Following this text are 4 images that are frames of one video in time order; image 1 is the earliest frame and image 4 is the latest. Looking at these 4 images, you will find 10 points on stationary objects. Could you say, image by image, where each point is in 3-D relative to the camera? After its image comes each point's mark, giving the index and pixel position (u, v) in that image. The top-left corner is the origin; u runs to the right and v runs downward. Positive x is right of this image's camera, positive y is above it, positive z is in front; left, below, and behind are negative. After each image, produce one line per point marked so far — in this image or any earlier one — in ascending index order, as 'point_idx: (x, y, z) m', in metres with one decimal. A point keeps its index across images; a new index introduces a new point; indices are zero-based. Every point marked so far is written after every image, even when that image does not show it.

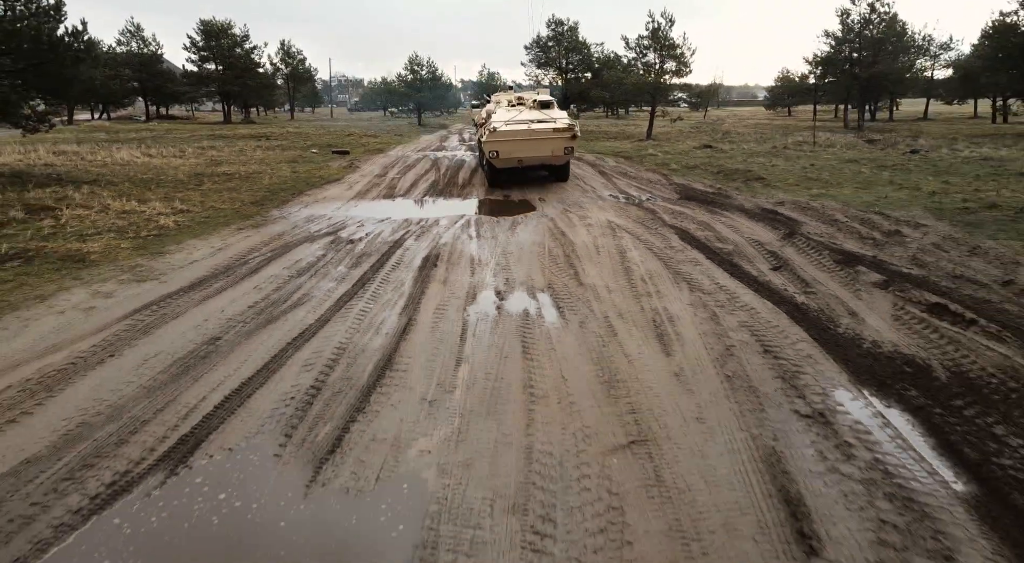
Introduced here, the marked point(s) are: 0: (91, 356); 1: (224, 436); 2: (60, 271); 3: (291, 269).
0: (-3.7, -0.6, +5.1) m
1: (-2.1, -1.1, +4.2) m
2: (-5.4, +0.1, +7.0) m
3: (-2.9, +0.2, +7.6) m
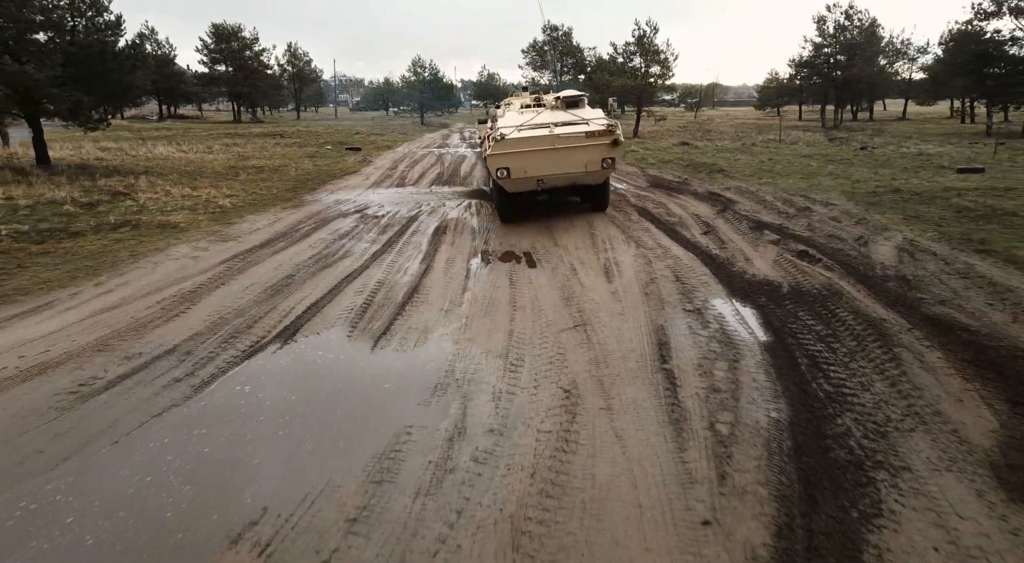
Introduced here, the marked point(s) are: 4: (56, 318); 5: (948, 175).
0: (-3.8, 0.0, +7.4) m
1: (-2.2, -0.5, +6.5) m
2: (-5.5, +0.7, +9.2) m
3: (-3.0, +0.8, +9.9) m
4: (-4.7, -0.4, +6.0) m
5: (+10.3, +2.5, +13.8) m
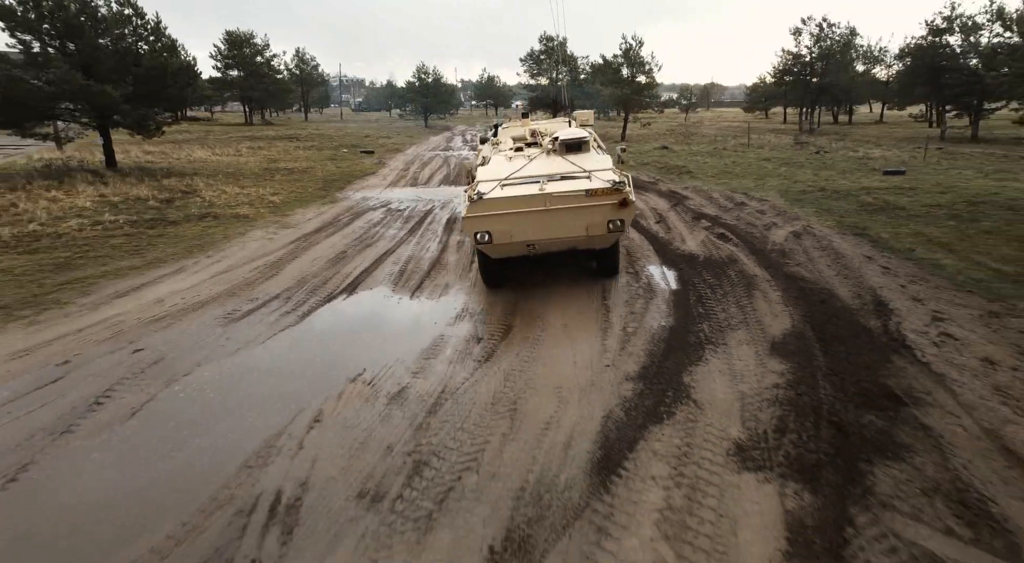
0: (-3.9, +0.4, +10.1) m
1: (-2.3, 0.0, +9.2) m
2: (-5.6, +1.2, +11.9) m
3: (-3.1, +1.2, +12.6) m
4: (-4.8, +0.1, +8.8) m
5: (+10.2, +3.0, +16.5) m
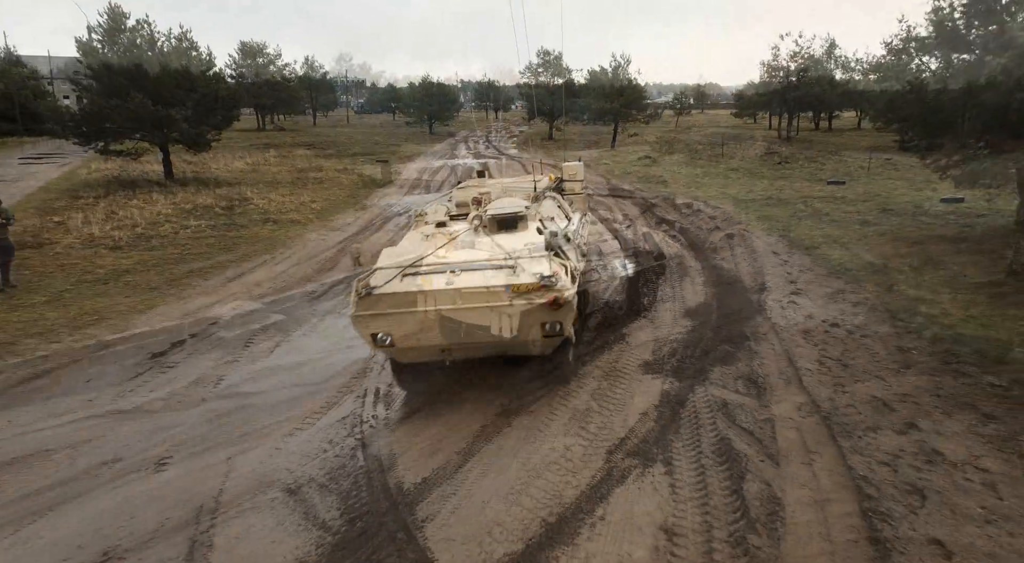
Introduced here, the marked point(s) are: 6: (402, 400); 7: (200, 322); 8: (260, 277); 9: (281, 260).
0: (-3.9, +0.6, +13.1) m
1: (-2.3, +0.2, +12.2) m
2: (-5.6, +1.4, +14.9) m
3: (-3.1, +1.4, +15.6) m
4: (-4.8, +0.3, +11.8) m
5: (+10.2, +3.2, +19.5) m
6: (-1.3, -1.4, +6.8) m
7: (-4.8, -0.6, +9.0) m
8: (-4.8, +0.1, +11.2) m
9: (-4.8, +0.4, +12.2) m
